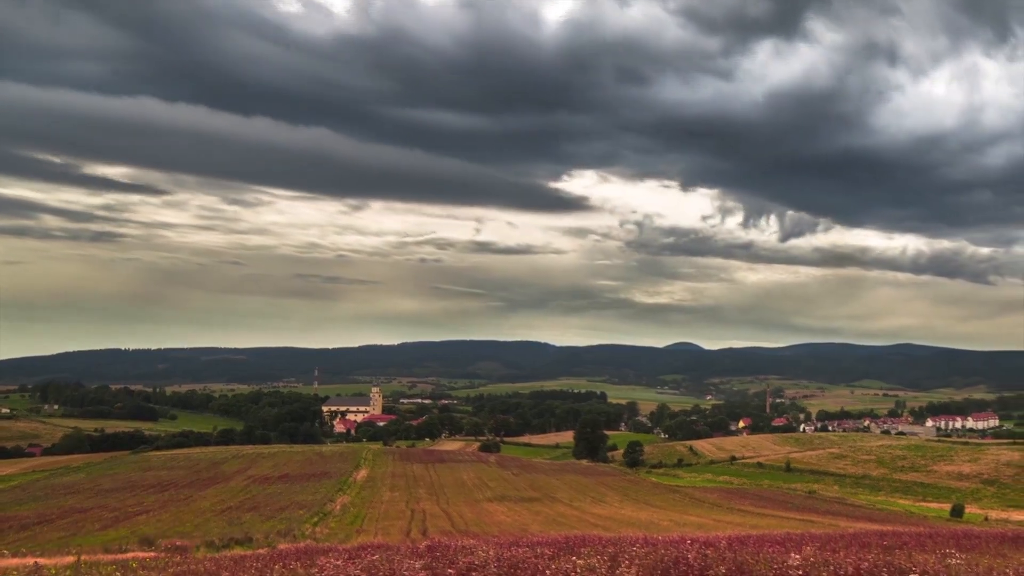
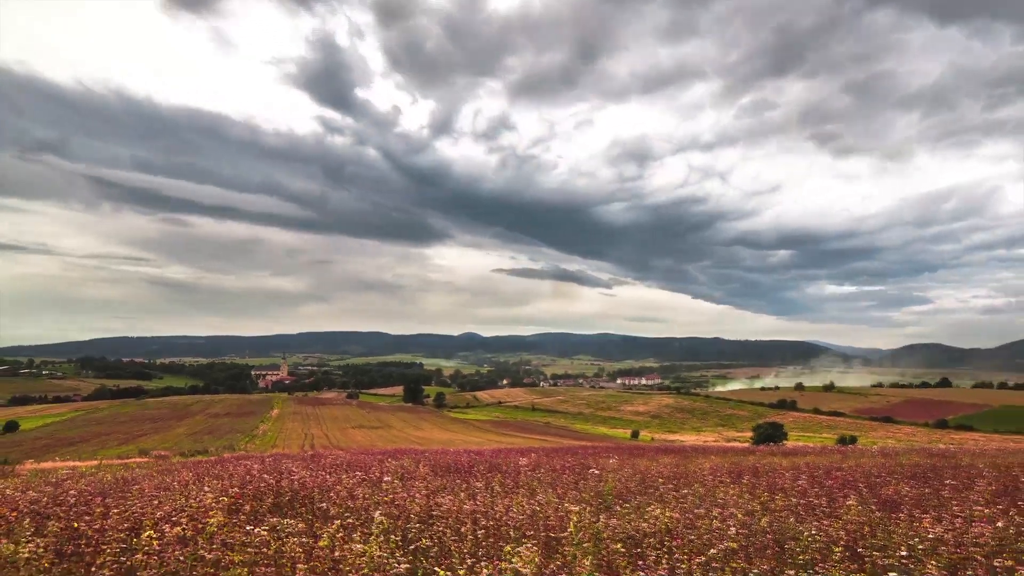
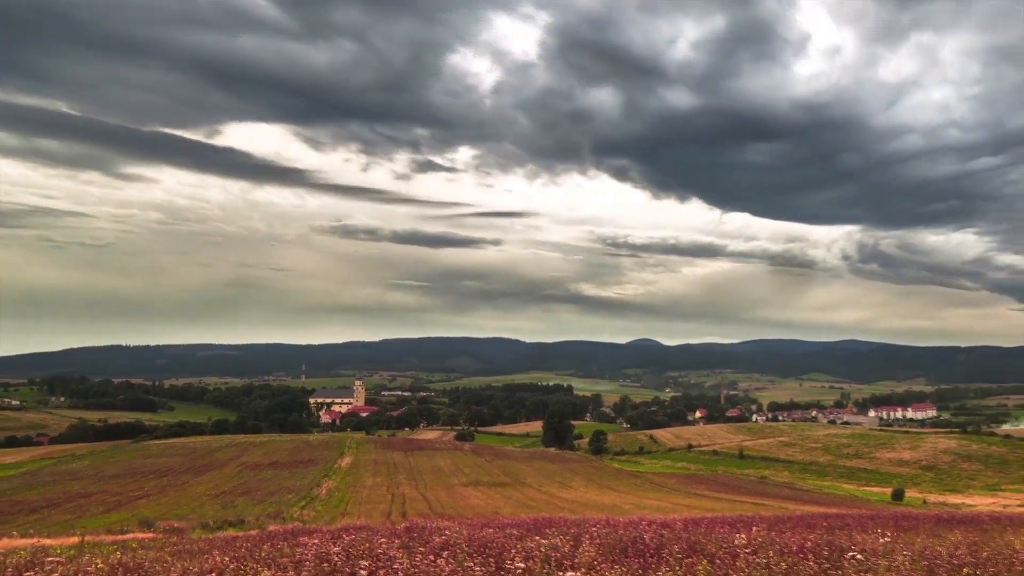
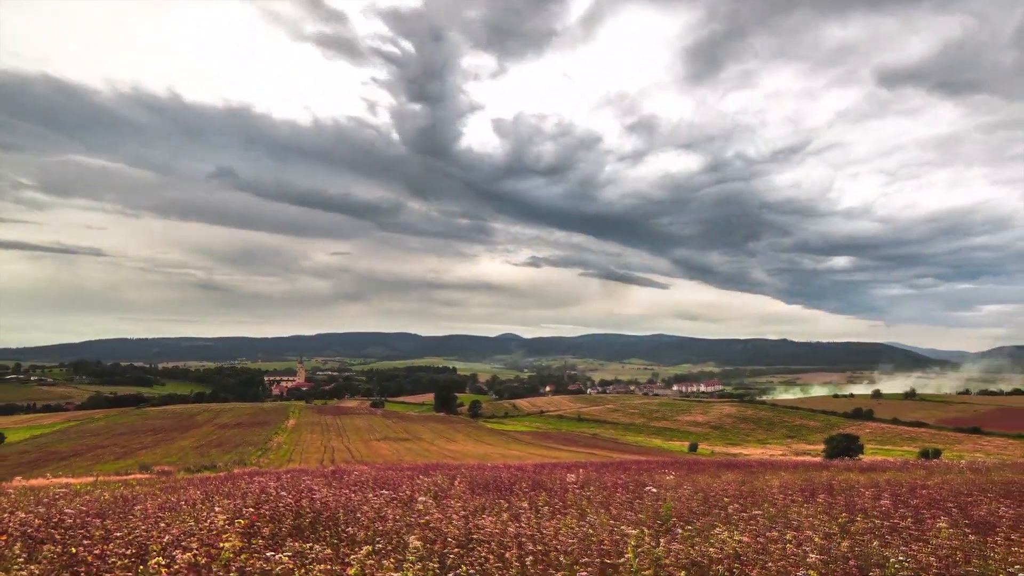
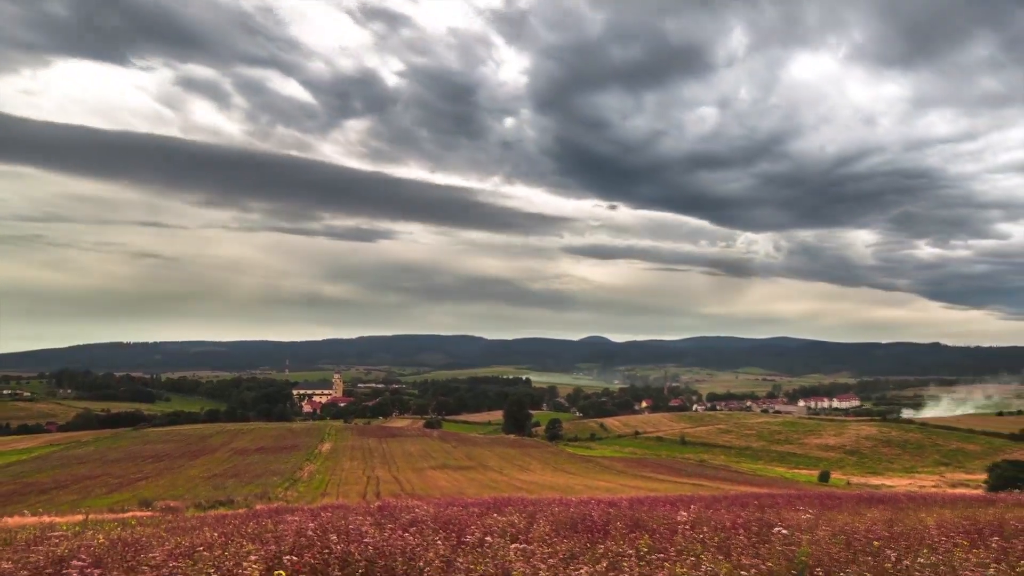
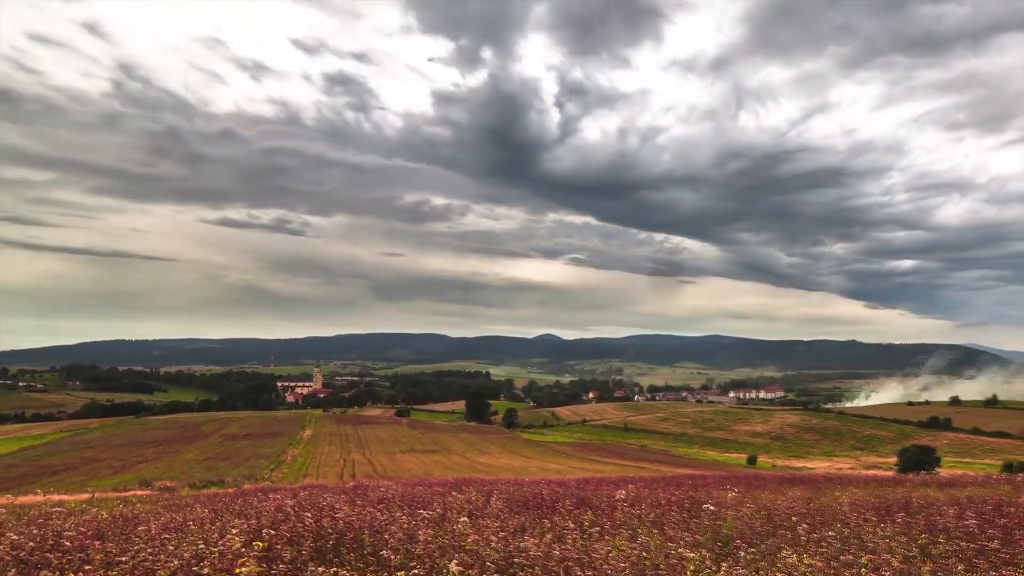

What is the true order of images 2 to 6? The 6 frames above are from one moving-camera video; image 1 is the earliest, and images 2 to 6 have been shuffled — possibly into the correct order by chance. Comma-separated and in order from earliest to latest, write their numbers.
3, 5, 6, 4, 2
